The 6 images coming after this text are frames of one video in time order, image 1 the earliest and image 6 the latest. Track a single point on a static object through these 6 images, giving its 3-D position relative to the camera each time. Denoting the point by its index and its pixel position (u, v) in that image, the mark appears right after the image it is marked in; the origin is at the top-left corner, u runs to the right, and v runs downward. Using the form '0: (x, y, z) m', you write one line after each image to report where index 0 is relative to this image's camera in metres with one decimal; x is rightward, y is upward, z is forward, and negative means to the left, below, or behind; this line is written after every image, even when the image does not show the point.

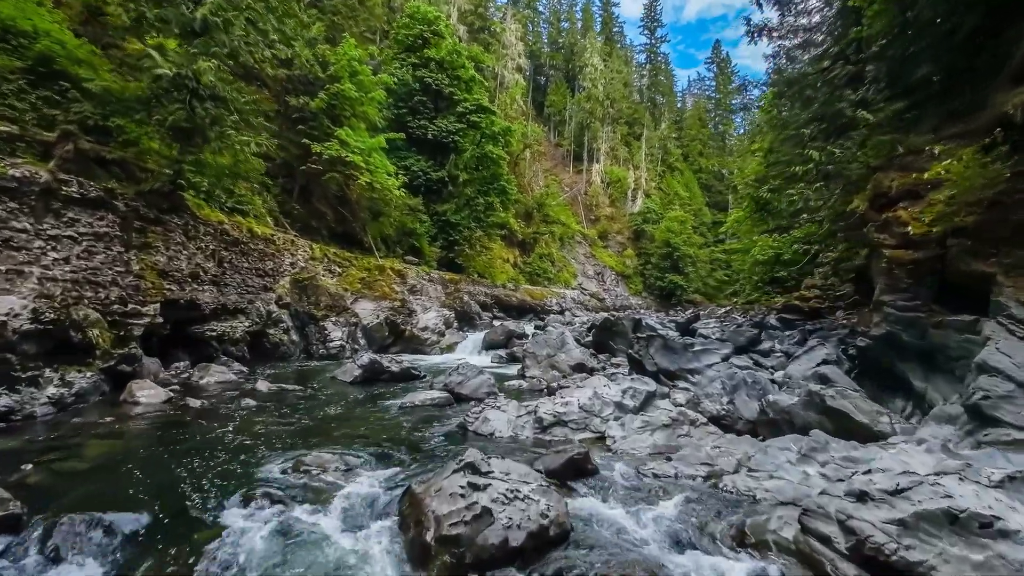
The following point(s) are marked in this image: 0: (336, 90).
0: (-6.4, +7.1, +18.7) m
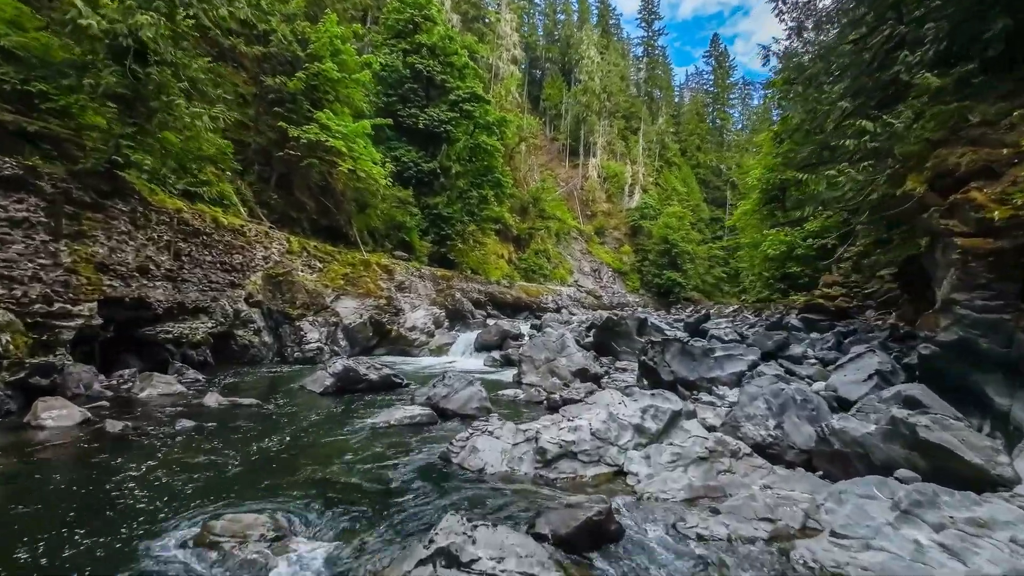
0: (-6.5, +7.3, +17.2) m
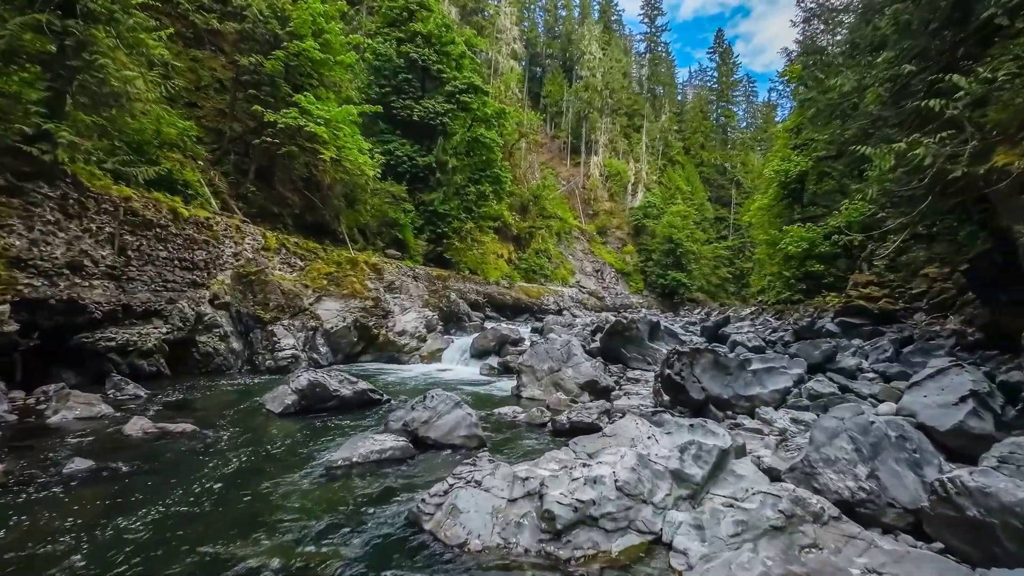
0: (-6.6, +7.2, +15.8) m
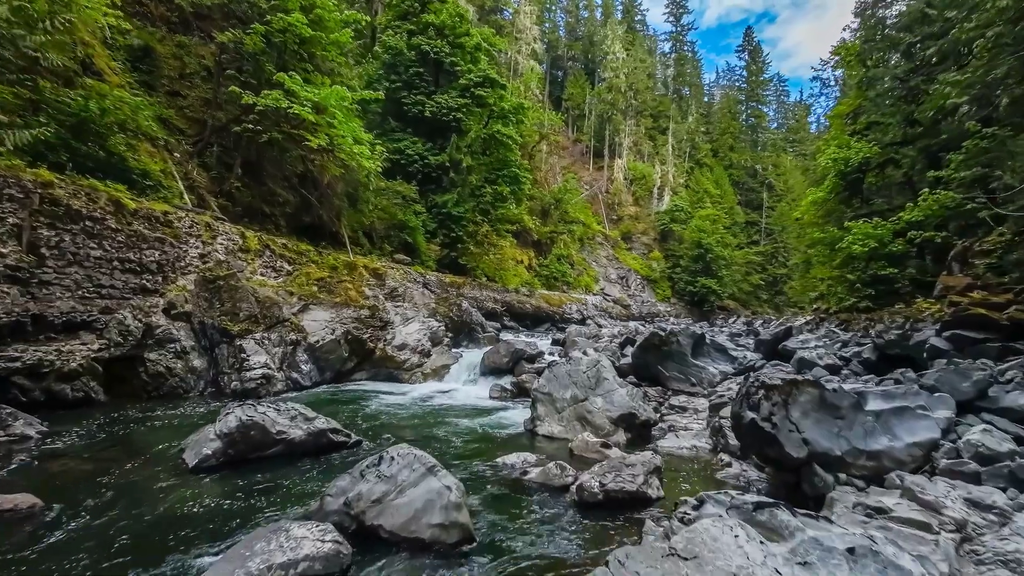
0: (-6.1, +7.0, +13.9) m
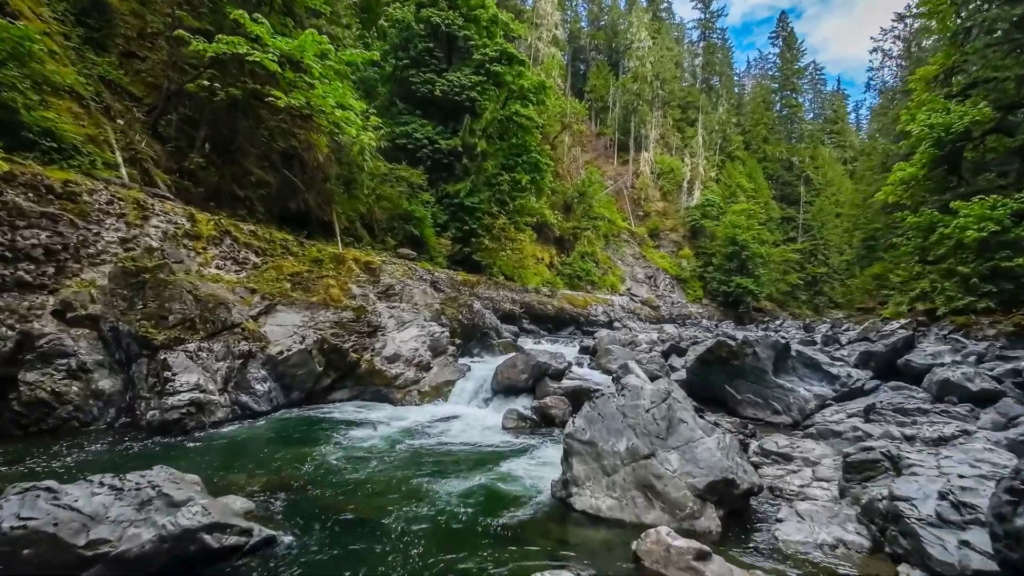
0: (-5.7, +7.1, +11.3) m
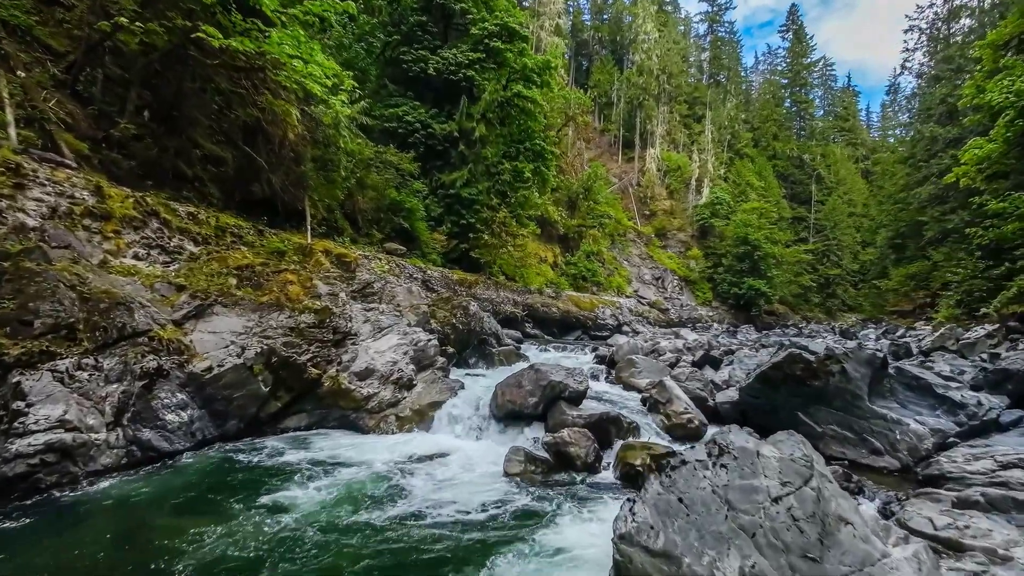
0: (-5.6, +7.2, +9.0) m
